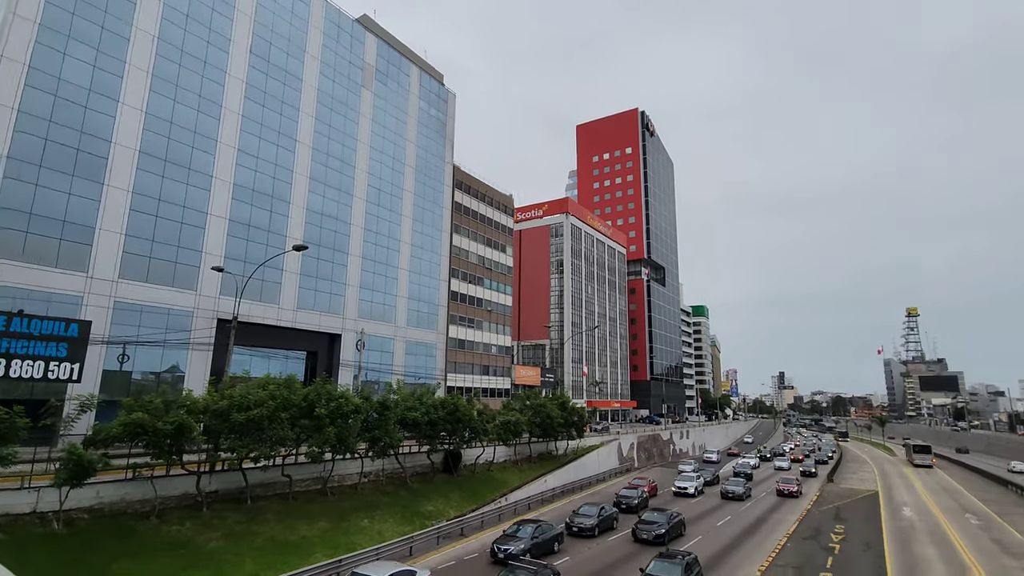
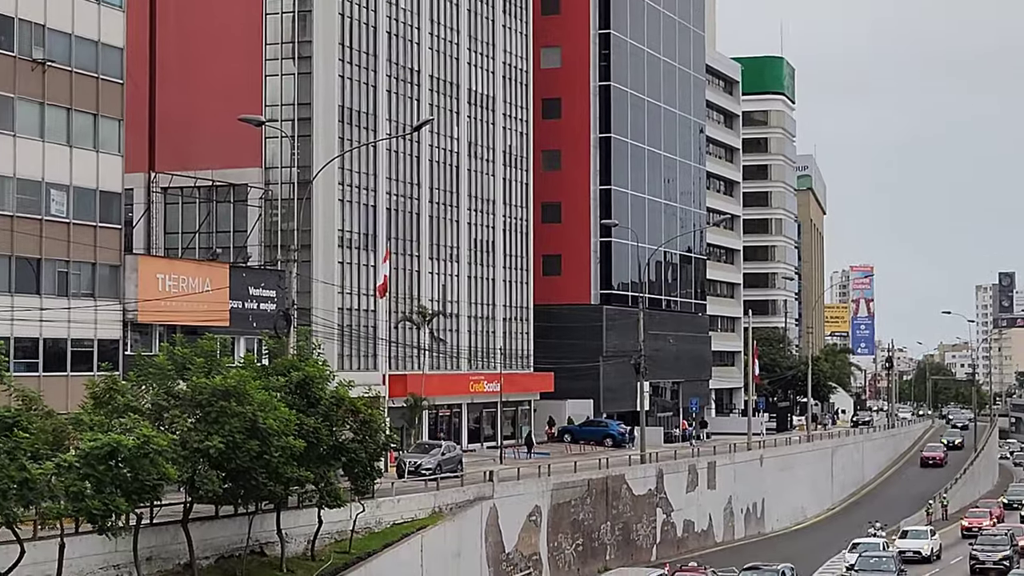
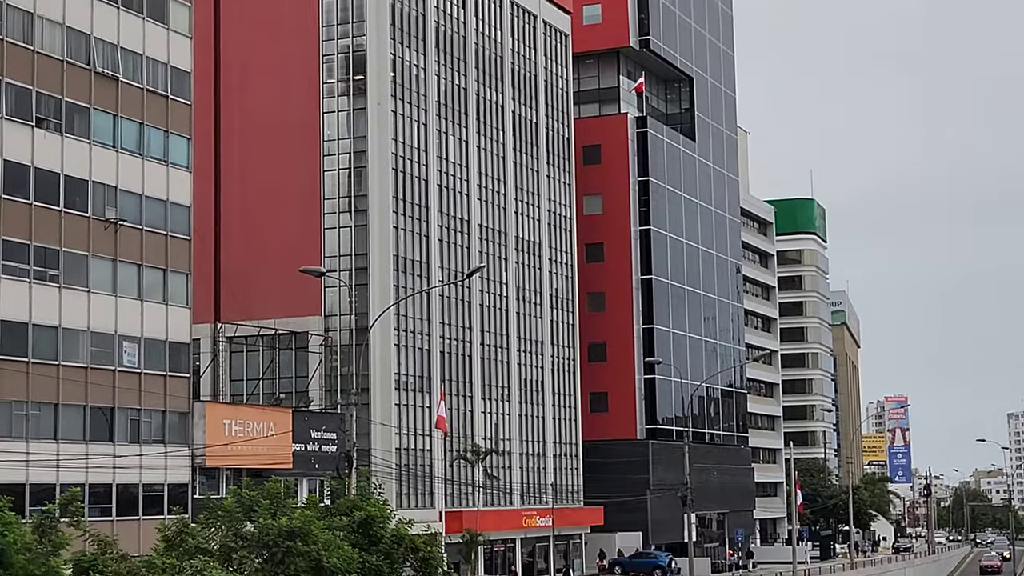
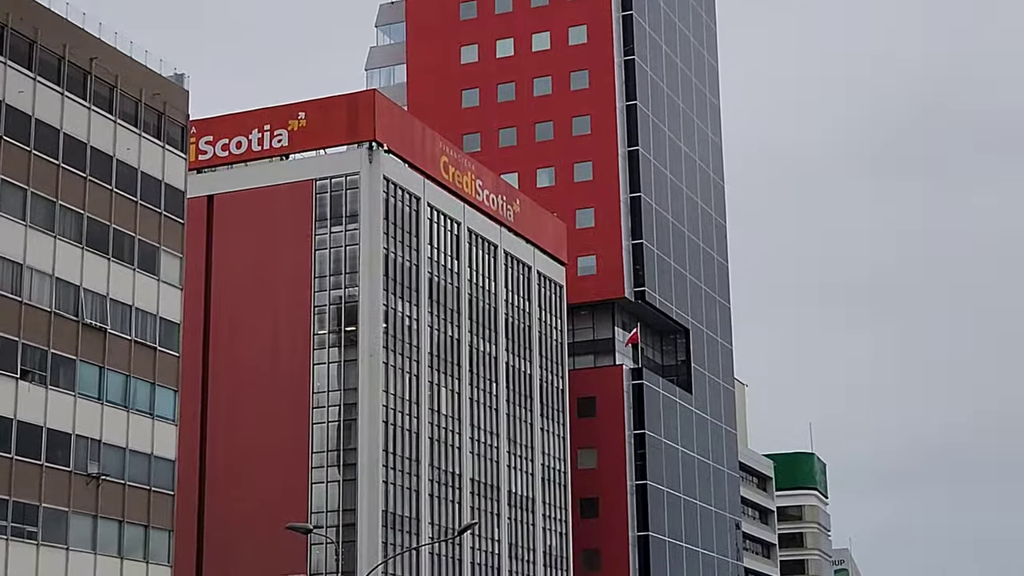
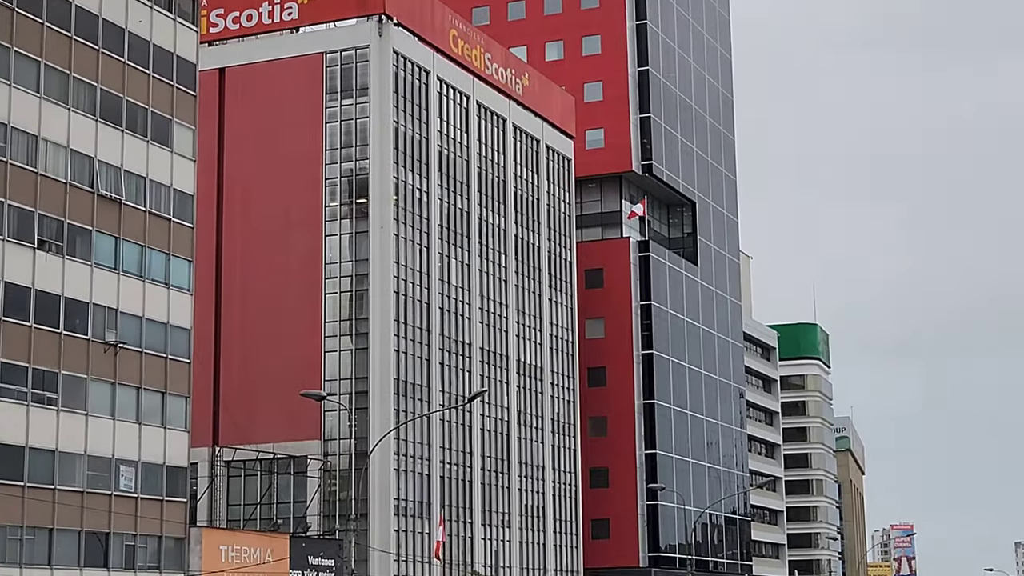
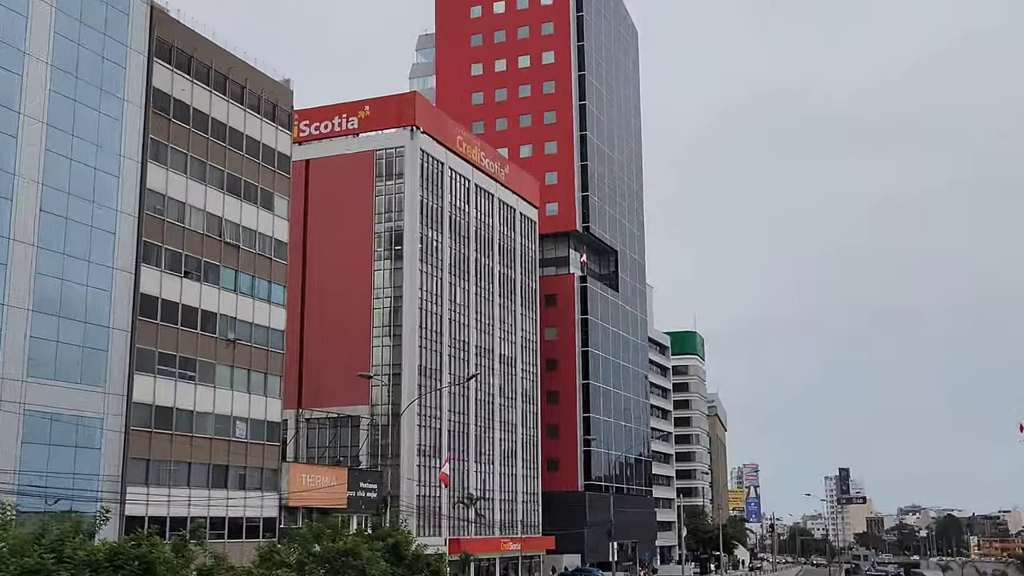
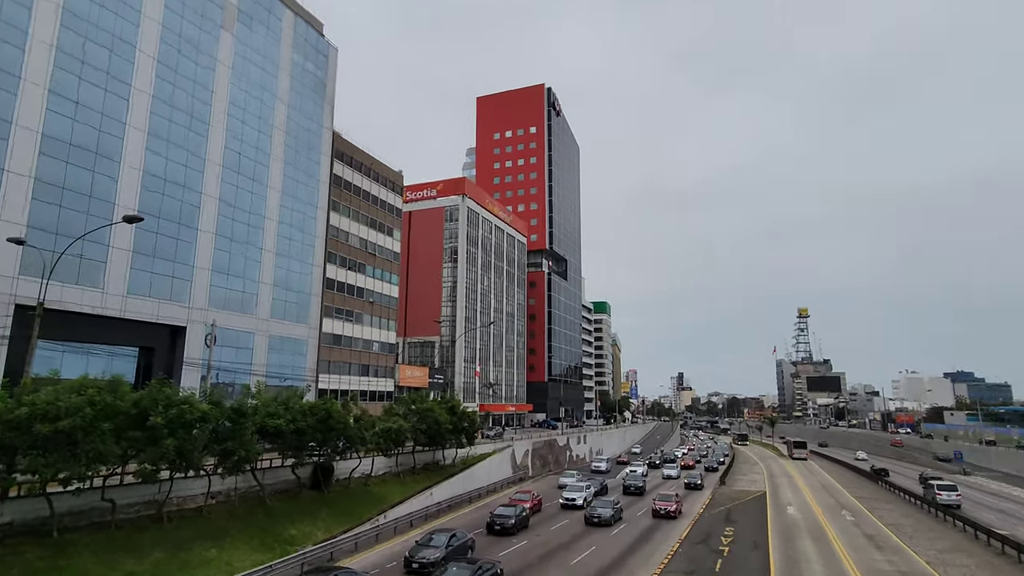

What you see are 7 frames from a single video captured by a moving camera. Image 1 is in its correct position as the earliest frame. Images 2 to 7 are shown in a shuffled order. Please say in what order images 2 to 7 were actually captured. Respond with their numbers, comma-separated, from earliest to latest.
7, 6, 4, 5, 3, 2
